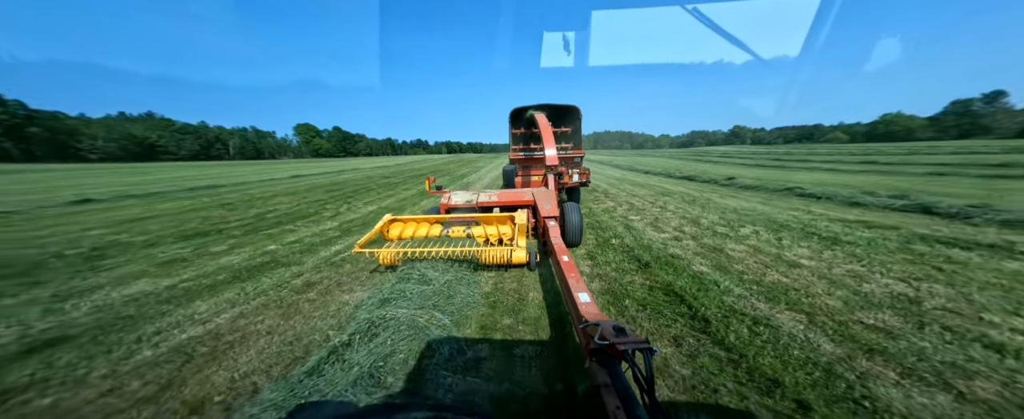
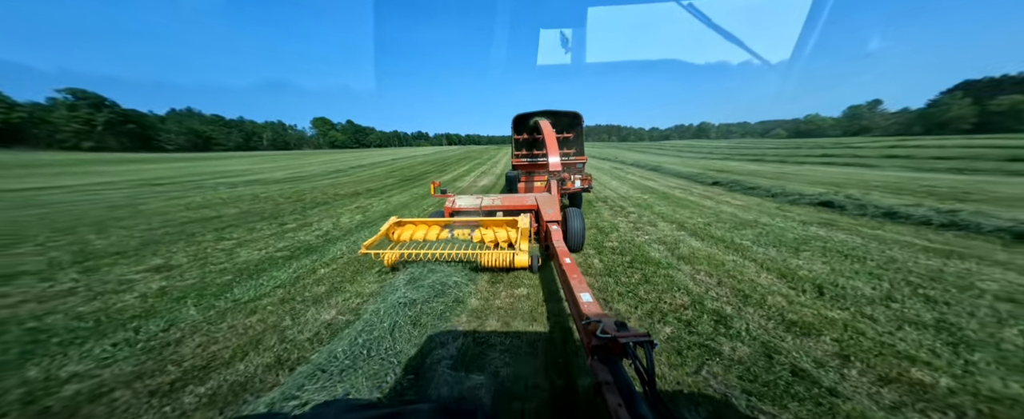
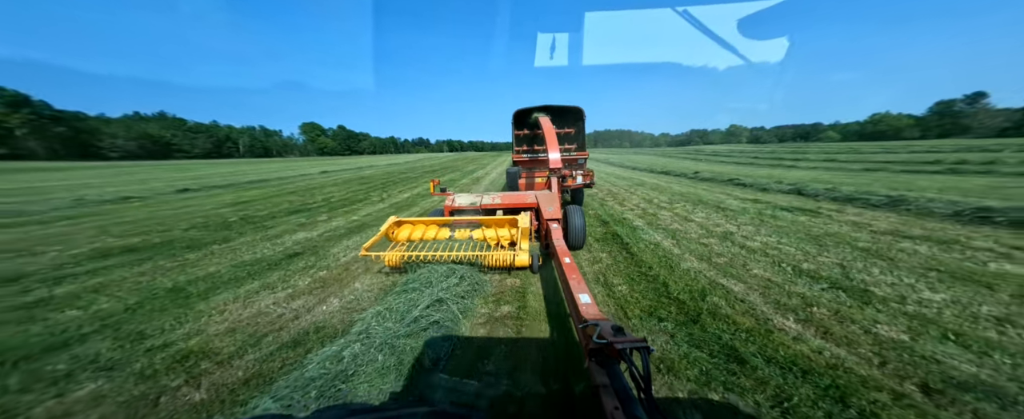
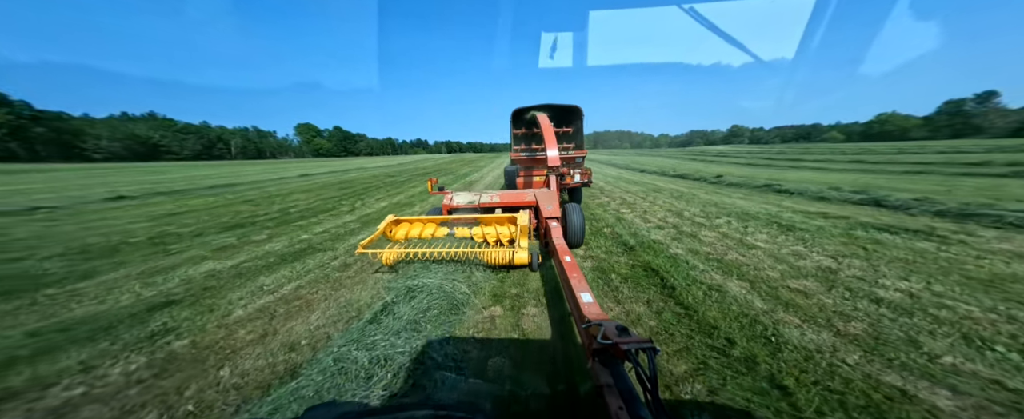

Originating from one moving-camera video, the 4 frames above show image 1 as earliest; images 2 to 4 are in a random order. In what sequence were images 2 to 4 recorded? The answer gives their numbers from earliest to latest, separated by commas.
4, 3, 2
